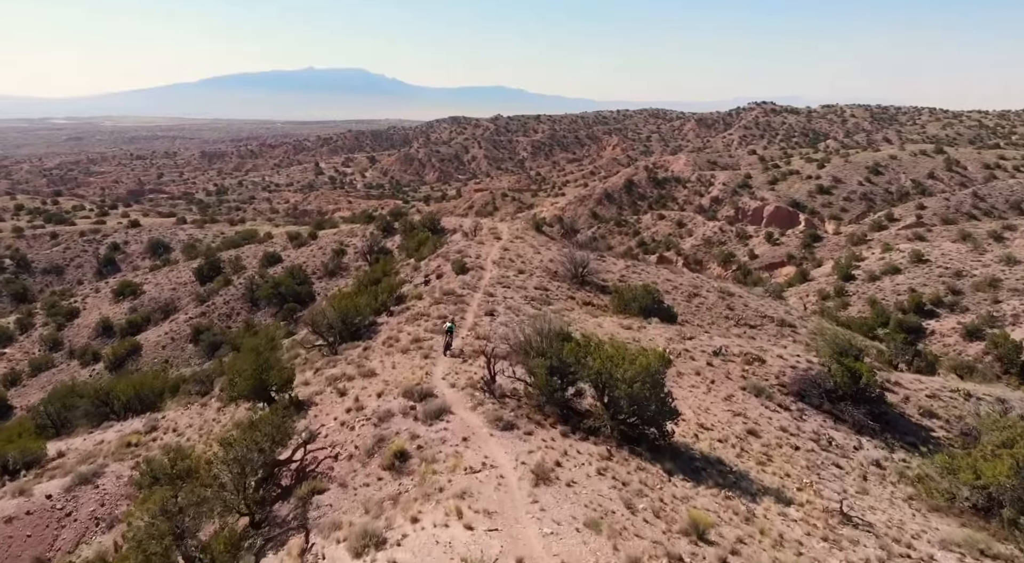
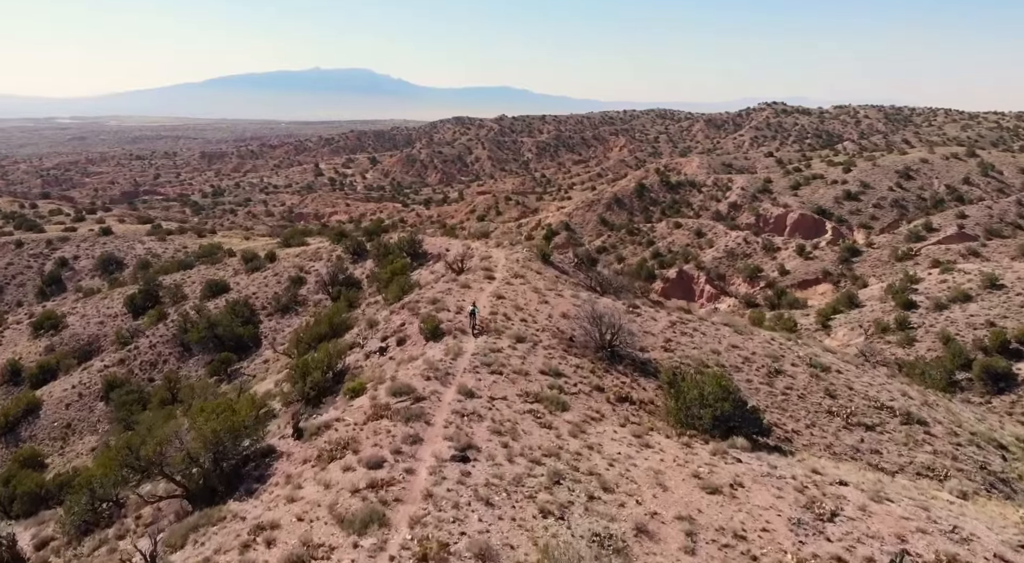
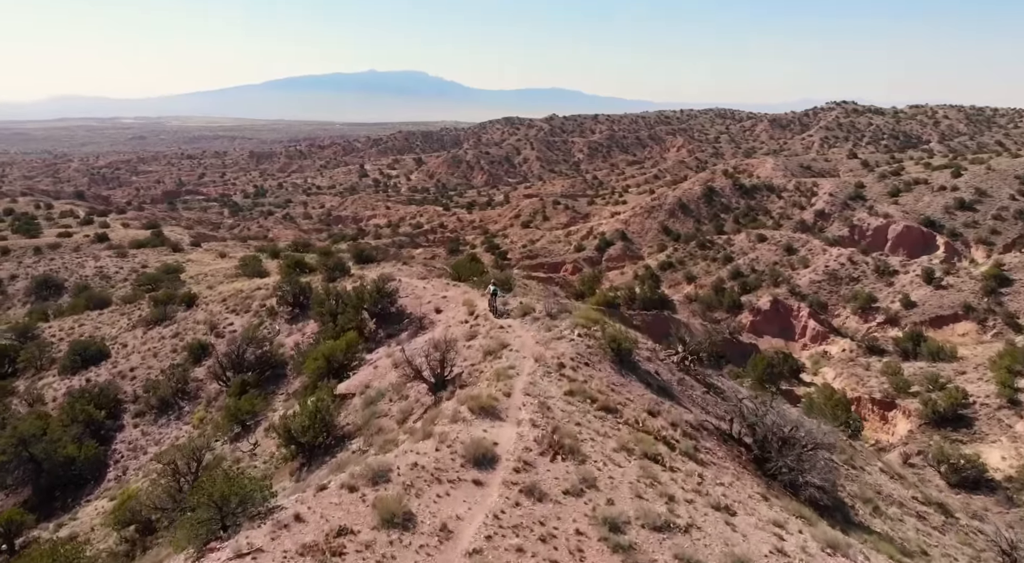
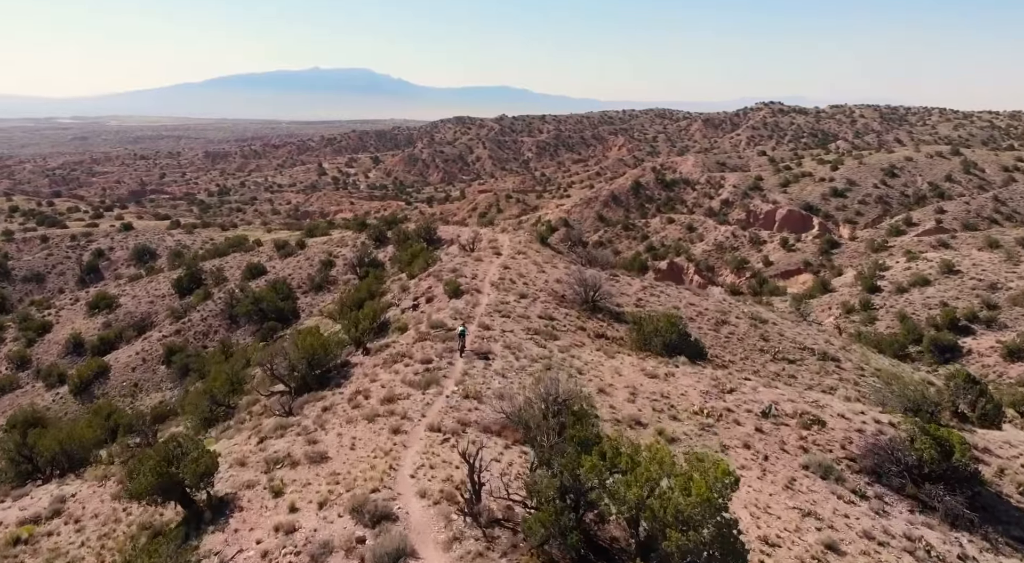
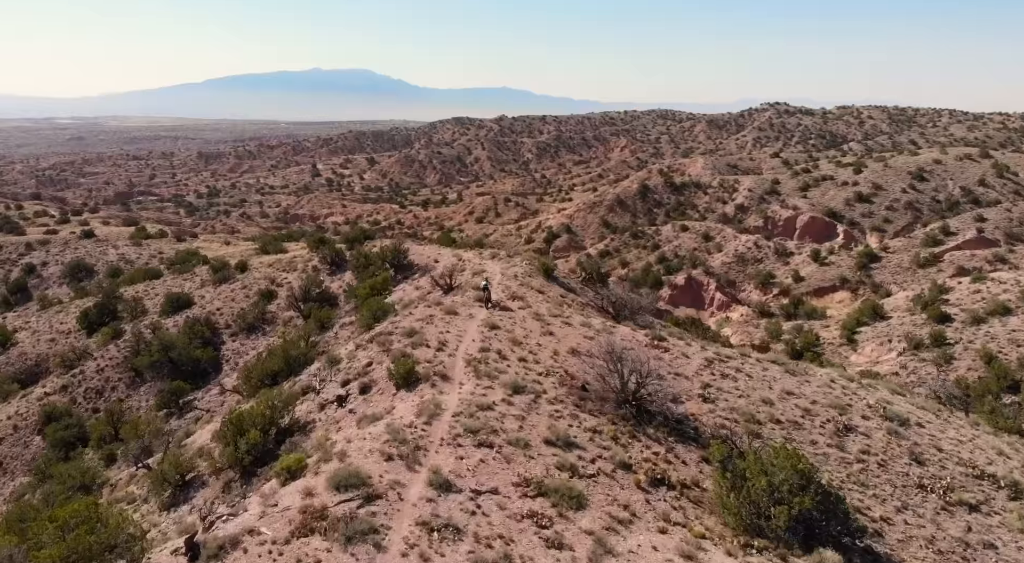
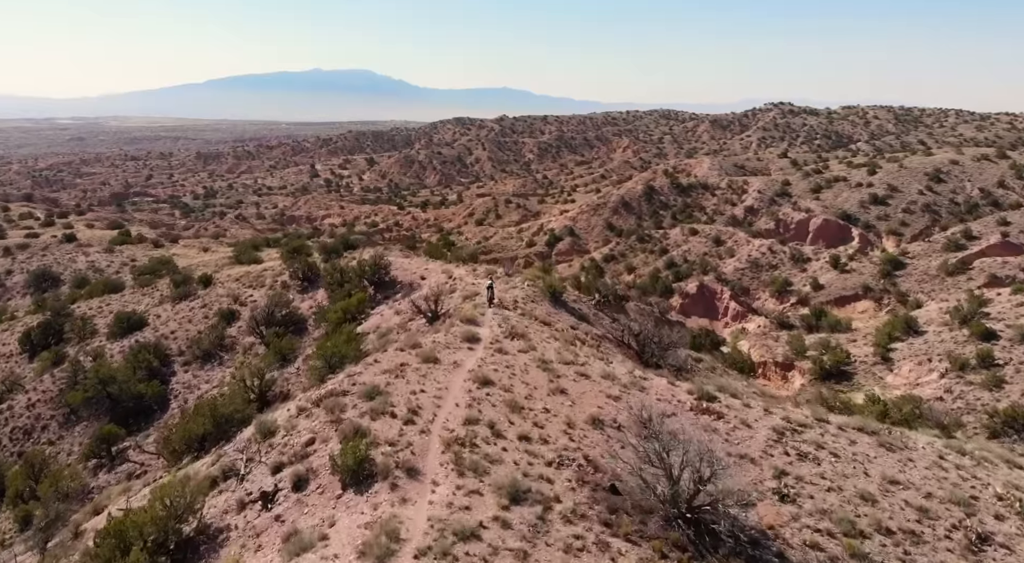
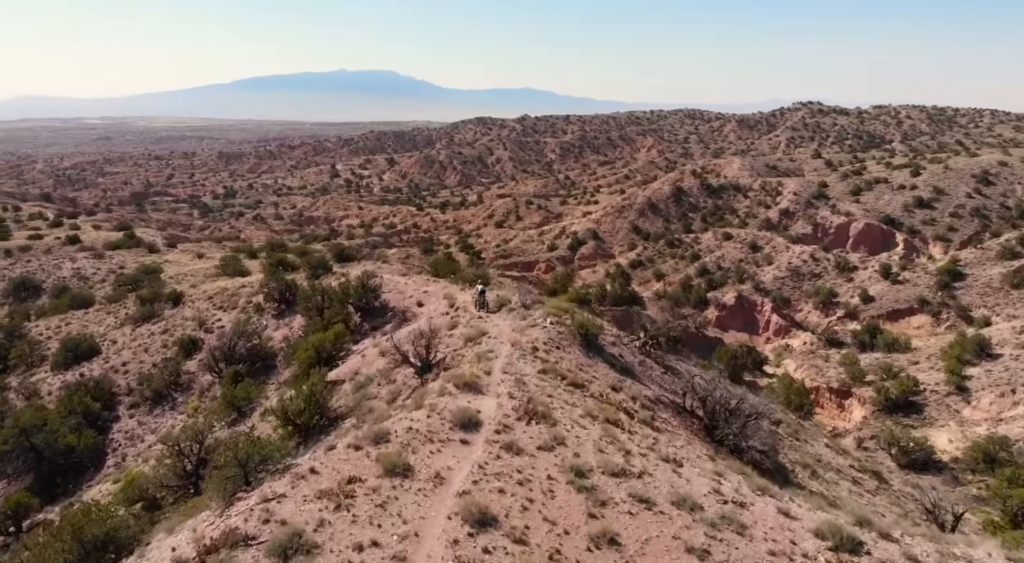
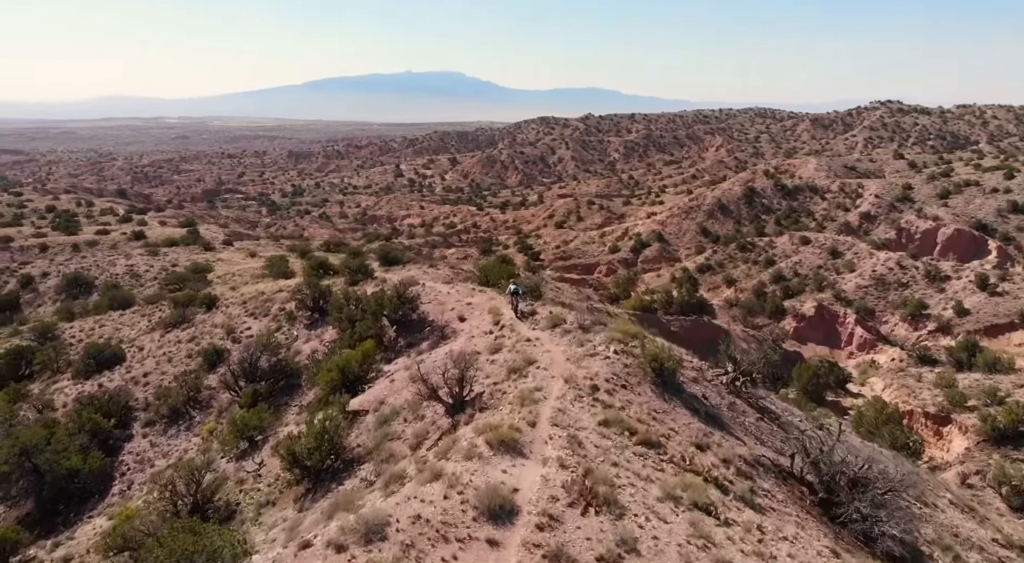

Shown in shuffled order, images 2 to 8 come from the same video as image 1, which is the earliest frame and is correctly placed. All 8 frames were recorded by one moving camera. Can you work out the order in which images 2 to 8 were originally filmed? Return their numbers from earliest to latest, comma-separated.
4, 2, 5, 6, 7, 3, 8
